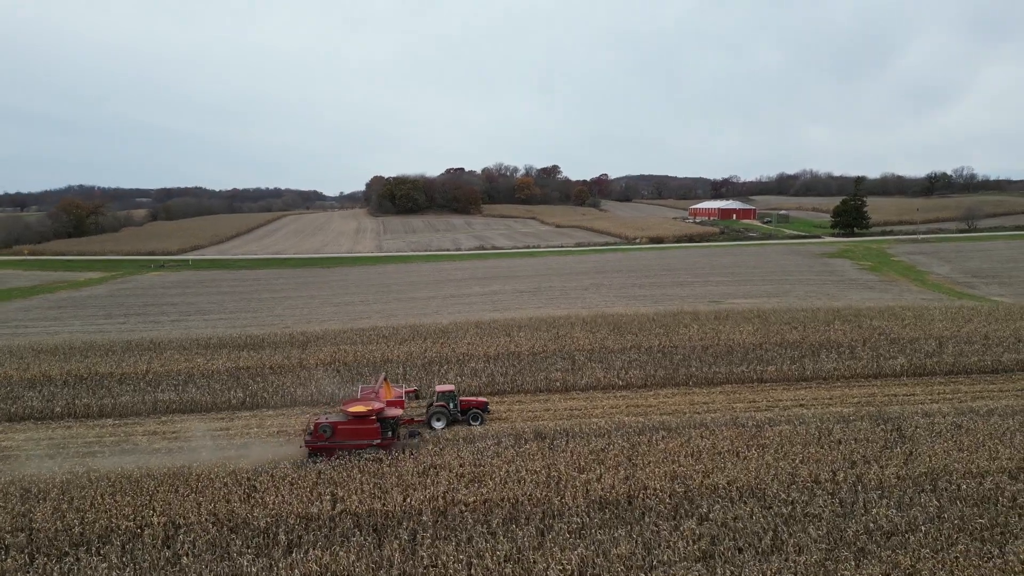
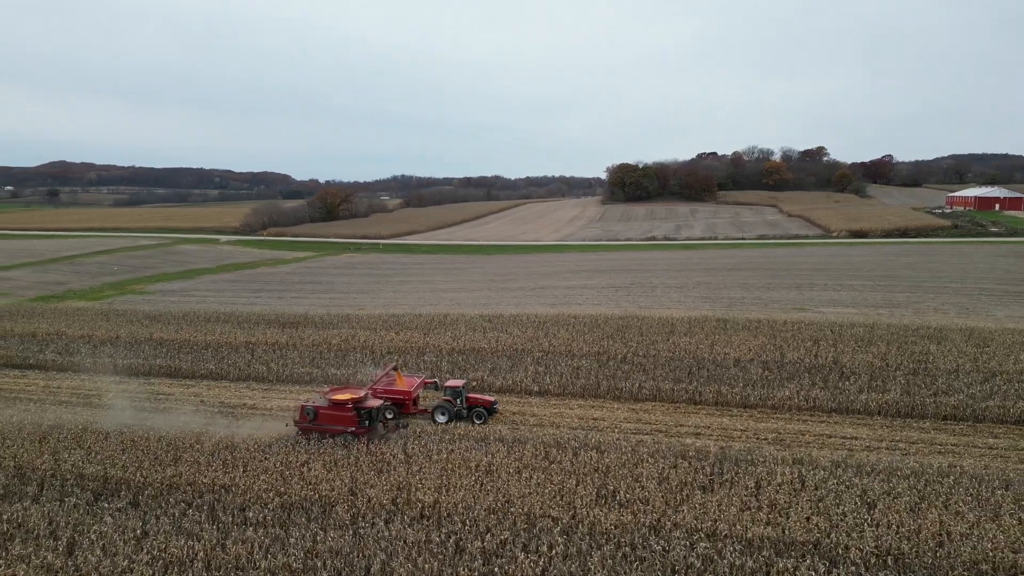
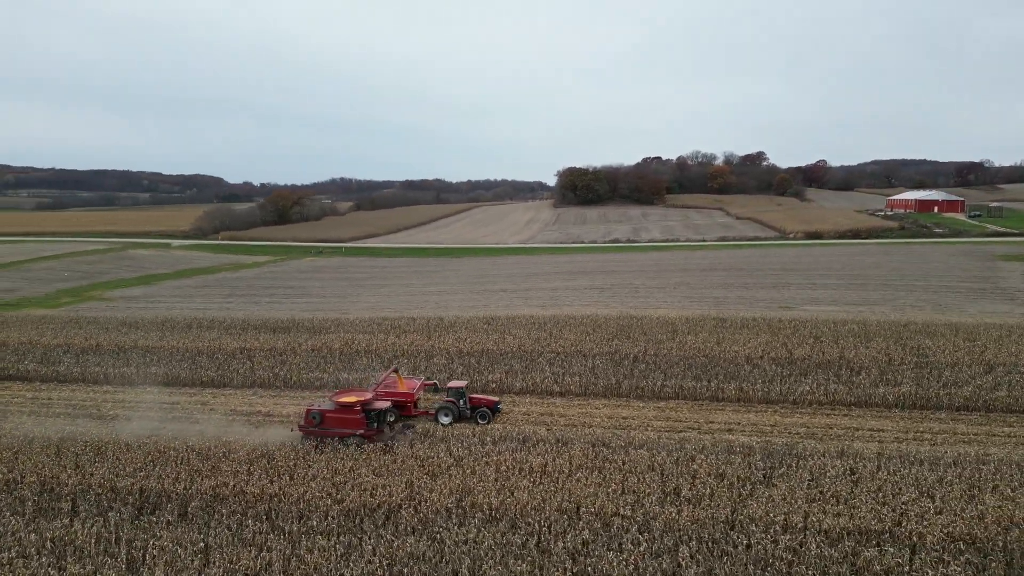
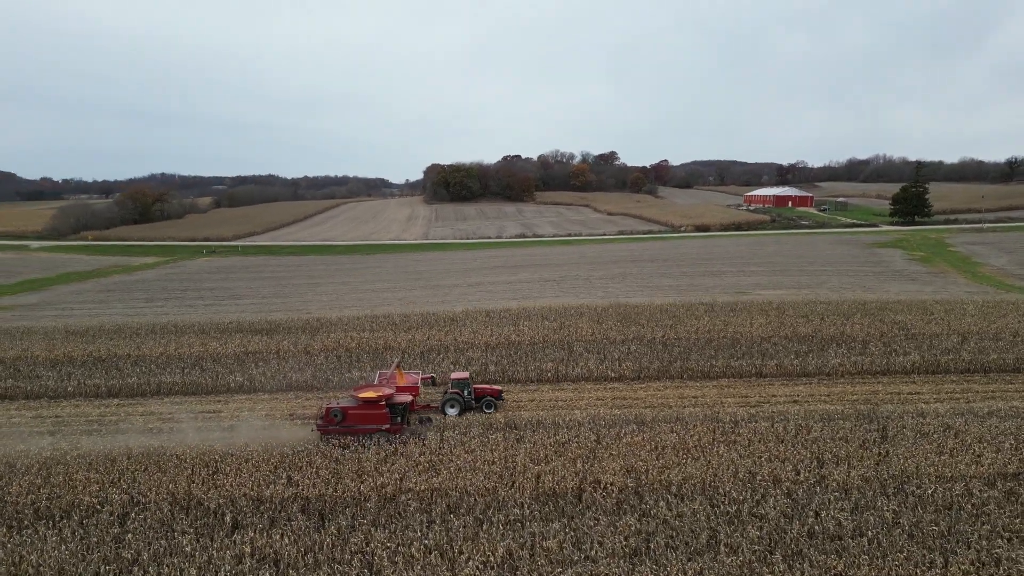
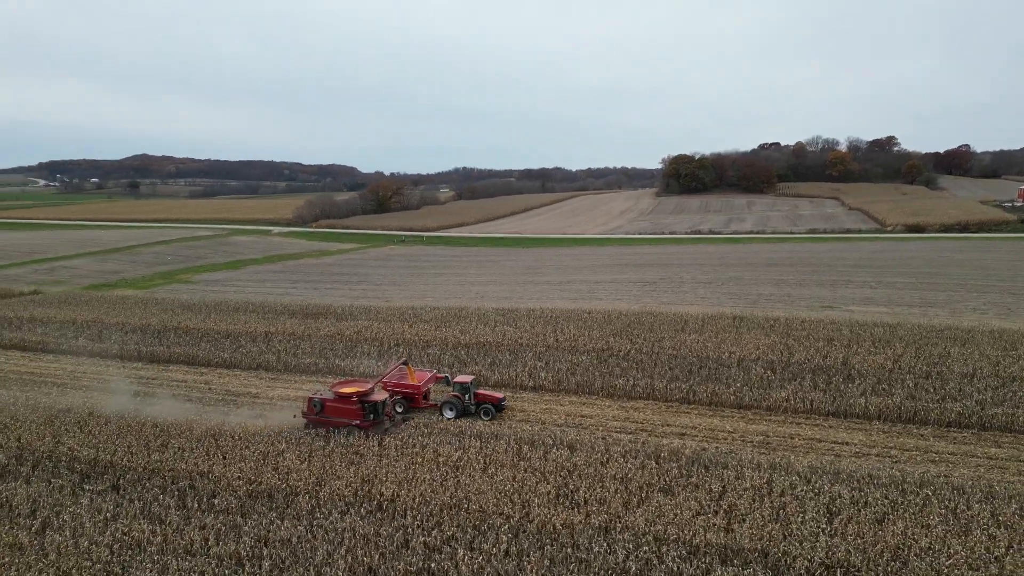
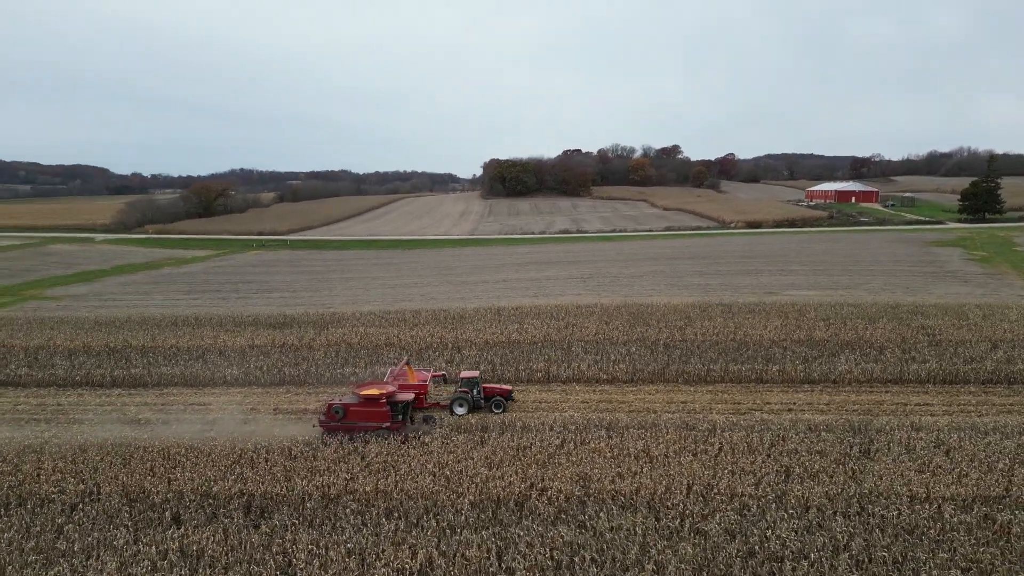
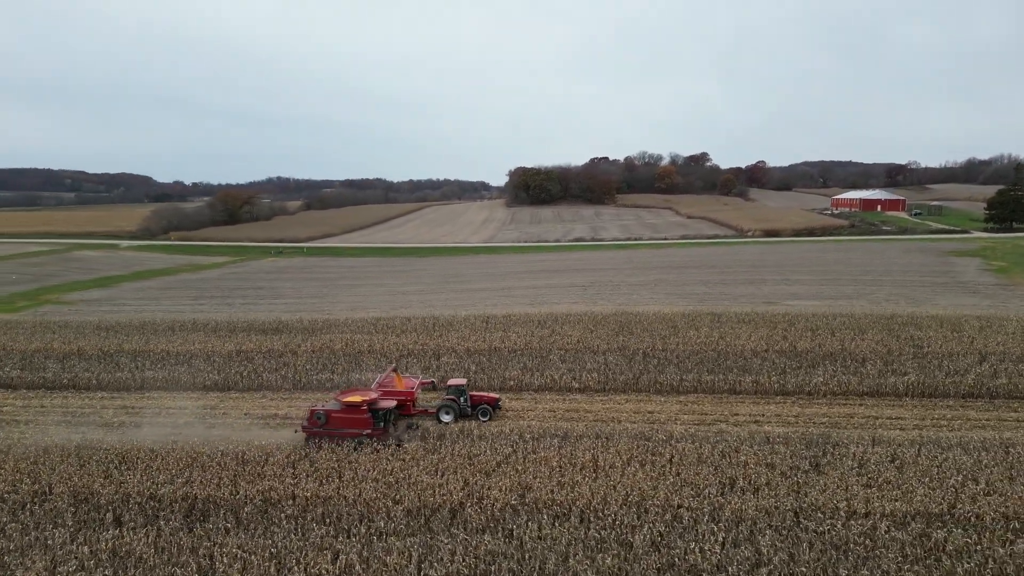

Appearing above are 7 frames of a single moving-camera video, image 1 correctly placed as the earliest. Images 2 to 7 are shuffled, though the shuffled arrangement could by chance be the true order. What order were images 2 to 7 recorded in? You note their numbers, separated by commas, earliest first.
4, 6, 7, 3, 2, 5
